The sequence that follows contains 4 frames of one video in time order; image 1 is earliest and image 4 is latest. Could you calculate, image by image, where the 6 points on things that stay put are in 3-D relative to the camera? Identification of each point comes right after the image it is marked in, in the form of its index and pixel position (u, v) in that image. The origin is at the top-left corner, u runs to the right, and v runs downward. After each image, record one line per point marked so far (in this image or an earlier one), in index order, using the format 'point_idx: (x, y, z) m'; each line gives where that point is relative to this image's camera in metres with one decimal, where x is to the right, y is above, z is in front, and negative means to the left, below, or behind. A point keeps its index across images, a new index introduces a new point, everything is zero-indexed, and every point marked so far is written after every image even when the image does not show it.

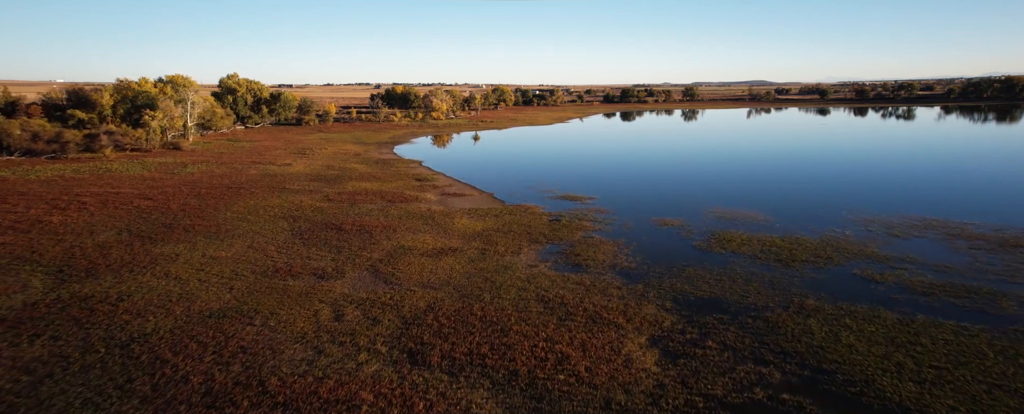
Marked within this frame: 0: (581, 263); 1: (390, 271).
0: (+2.3, -1.9, +19.1) m
1: (-4.0, -2.1, +18.4) m
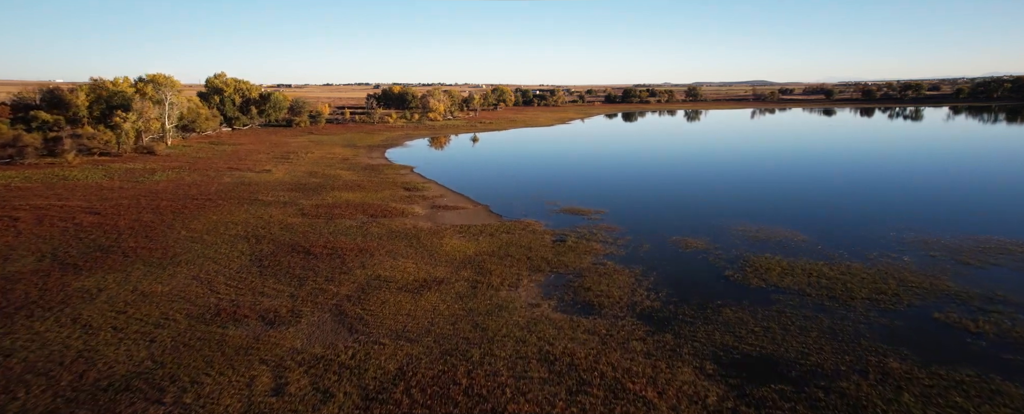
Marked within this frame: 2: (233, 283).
0: (+2.2, -2.6, +15.7) m
1: (-4.1, -2.8, +14.9) m
2: (-8.4, -2.3, +17.0) m
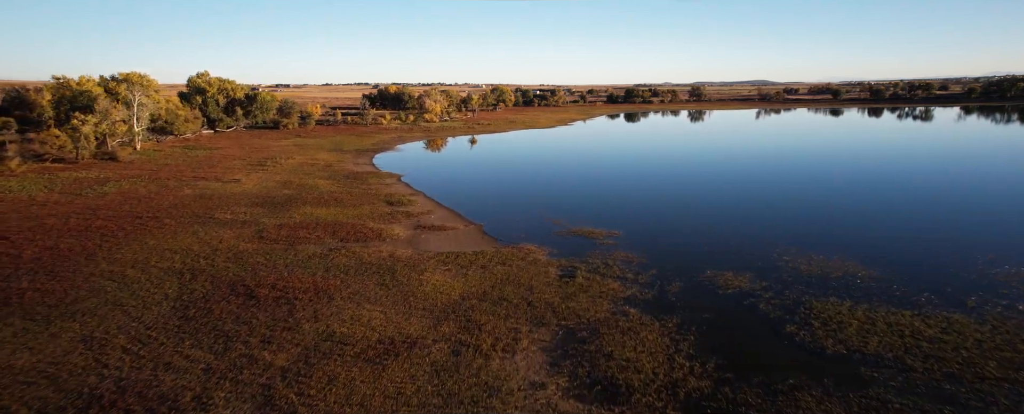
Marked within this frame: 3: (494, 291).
0: (+2.1, -3.5, +11.4) m
1: (-4.2, -3.7, +10.6) m
2: (-8.5, -3.1, +12.7) m
3: (-0.5, -2.4, +16.6) m
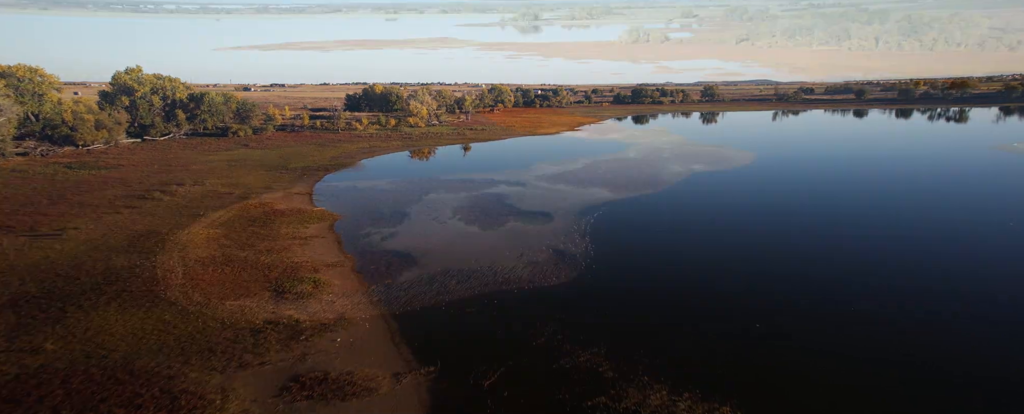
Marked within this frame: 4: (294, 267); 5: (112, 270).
0: (+1.7, -6.2, -2.2) m
1: (-4.6, -6.3, -3.0) m
2: (-8.9, -5.8, -0.9) m
3: (-0.9, -5.1, +3.0) m
4: (-7.4, -2.0, +18.9) m
5: (-12.9, -2.1, +18.0) m
